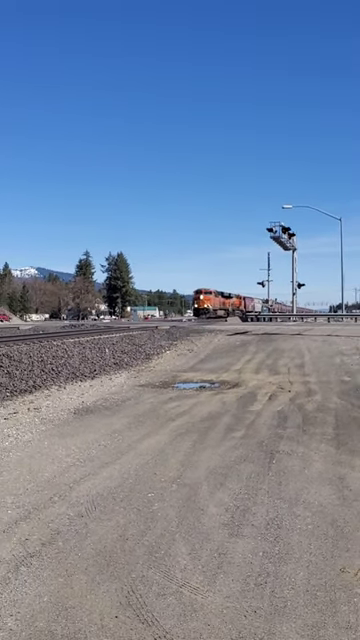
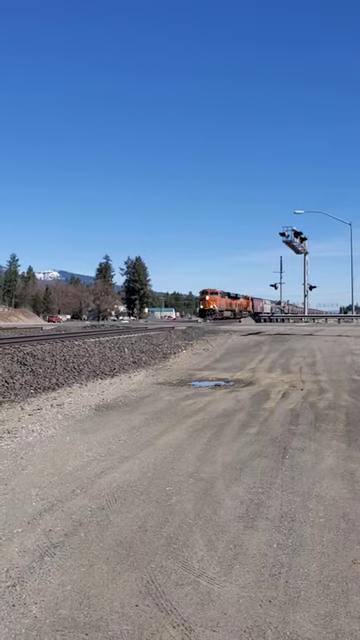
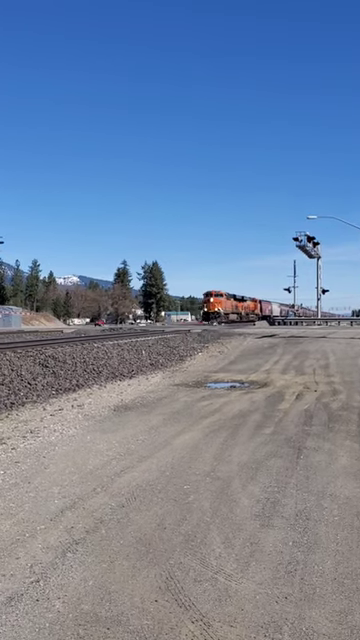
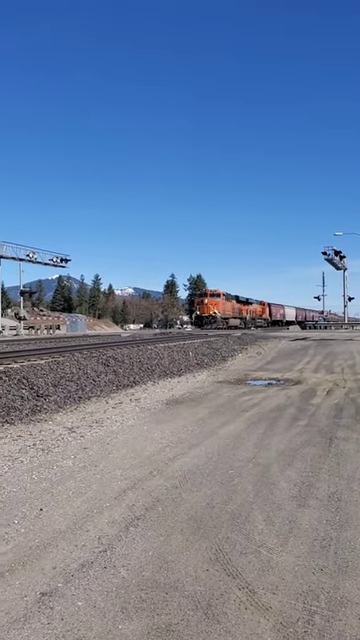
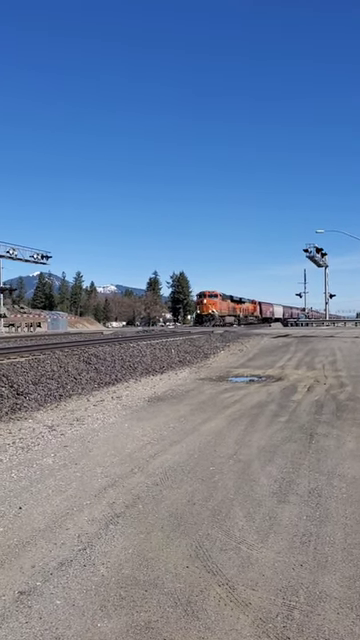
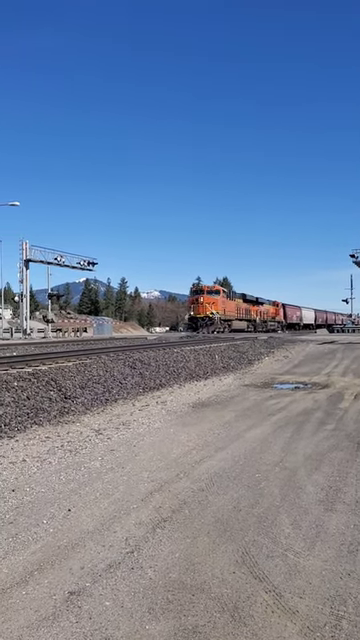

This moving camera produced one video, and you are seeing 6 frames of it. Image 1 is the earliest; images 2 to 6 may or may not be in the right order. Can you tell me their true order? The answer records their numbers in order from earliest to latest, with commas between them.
2, 3, 5, 4, 6
